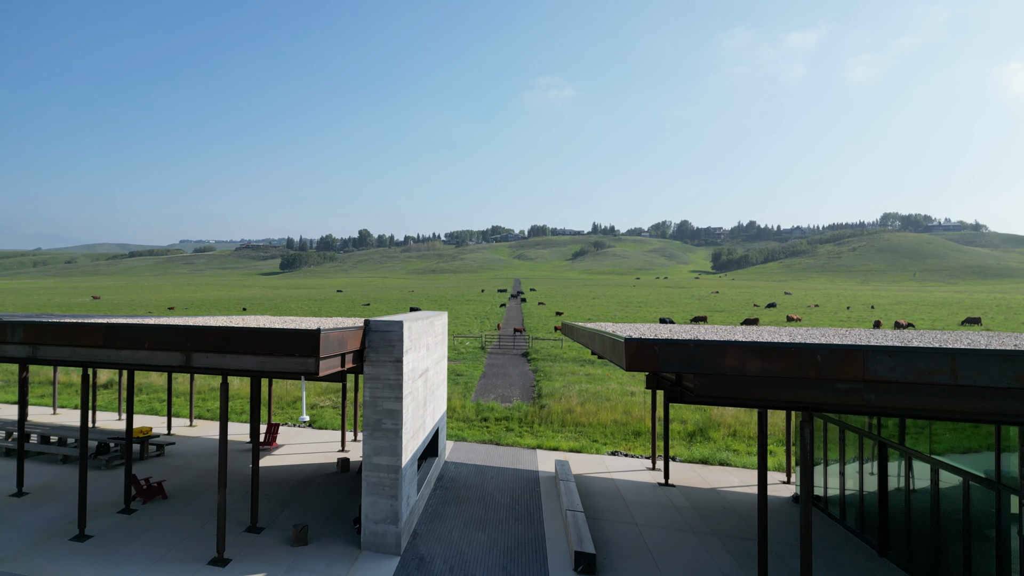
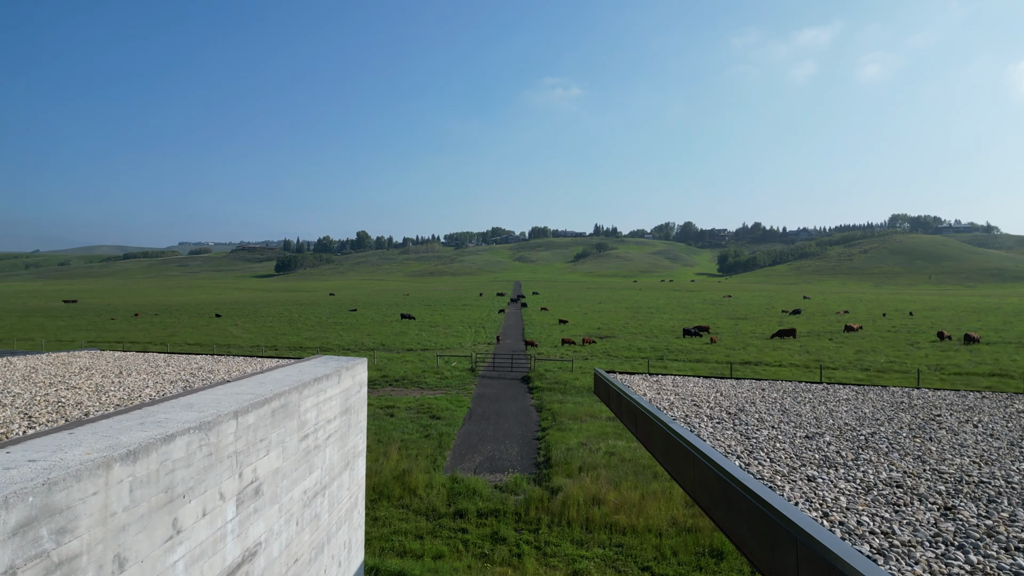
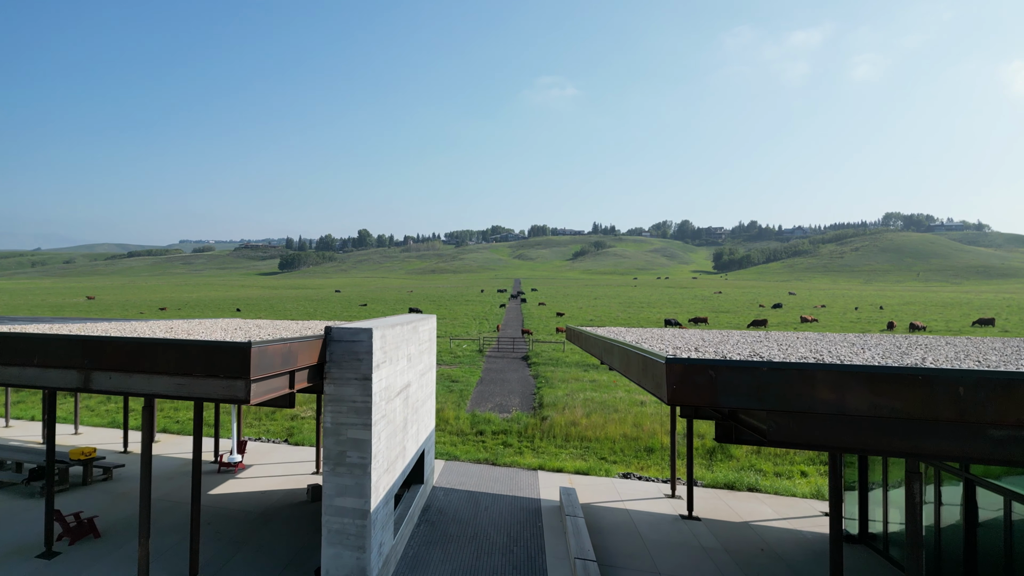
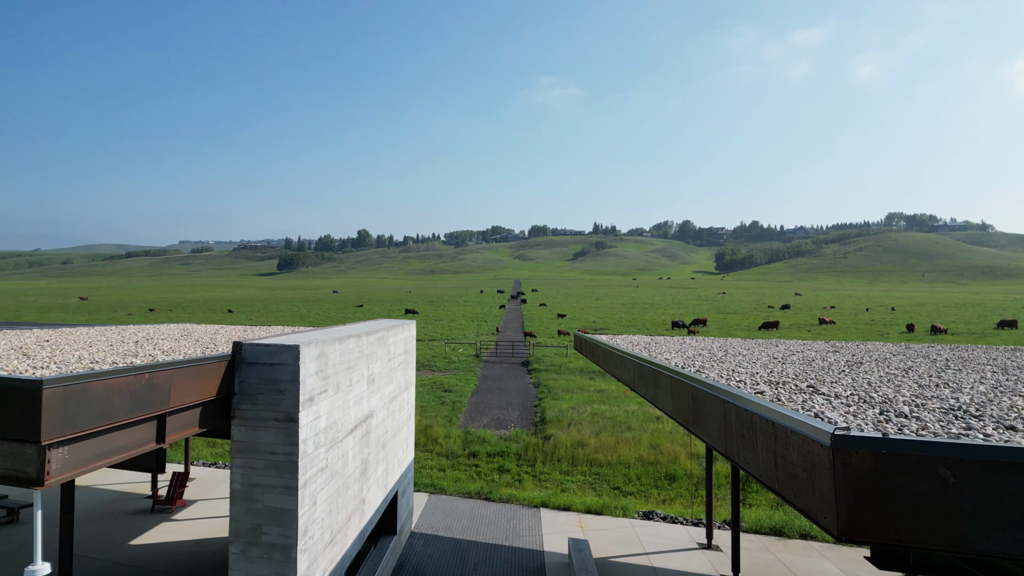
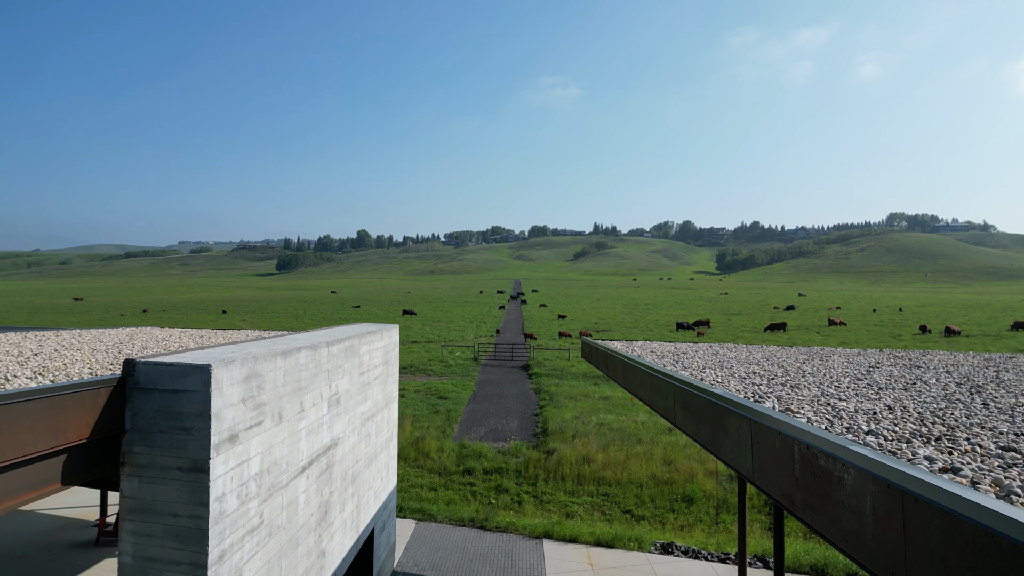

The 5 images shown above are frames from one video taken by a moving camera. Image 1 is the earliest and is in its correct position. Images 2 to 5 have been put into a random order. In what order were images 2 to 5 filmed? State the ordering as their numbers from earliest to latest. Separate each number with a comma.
3, 4, 5, 2
